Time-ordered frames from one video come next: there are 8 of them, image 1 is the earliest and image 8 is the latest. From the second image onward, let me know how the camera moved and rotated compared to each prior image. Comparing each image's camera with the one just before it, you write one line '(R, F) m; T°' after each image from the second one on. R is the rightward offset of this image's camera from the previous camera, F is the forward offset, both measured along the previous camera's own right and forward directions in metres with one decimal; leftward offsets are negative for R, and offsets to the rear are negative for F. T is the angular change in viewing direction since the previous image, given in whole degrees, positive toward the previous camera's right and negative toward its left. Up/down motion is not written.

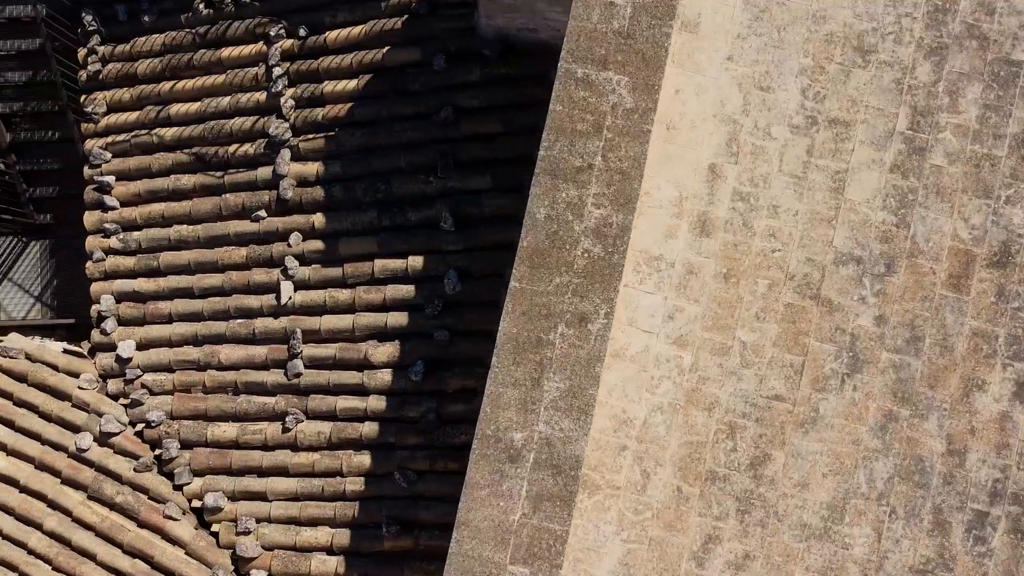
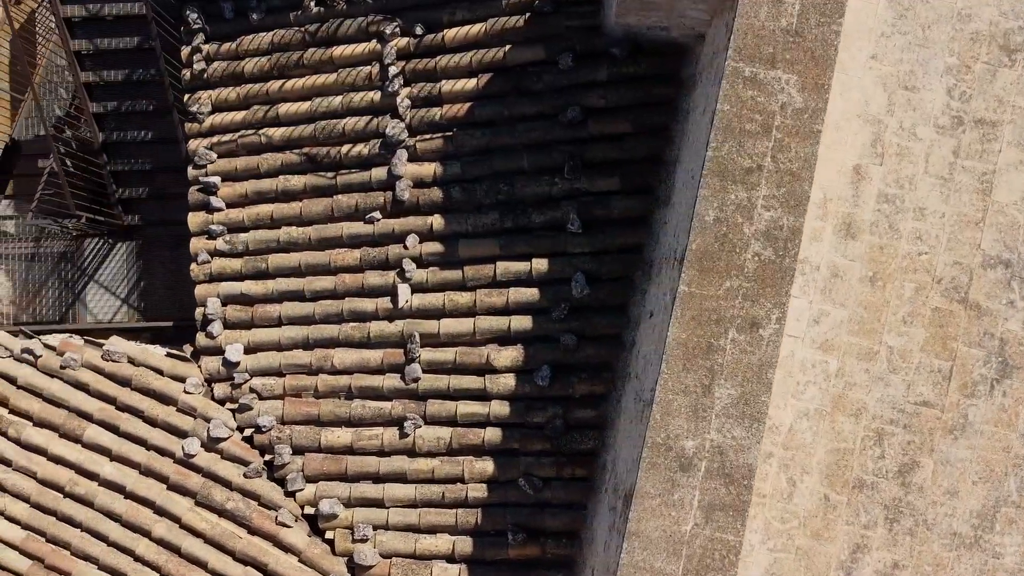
(-1.6, +0.1) m; 0°
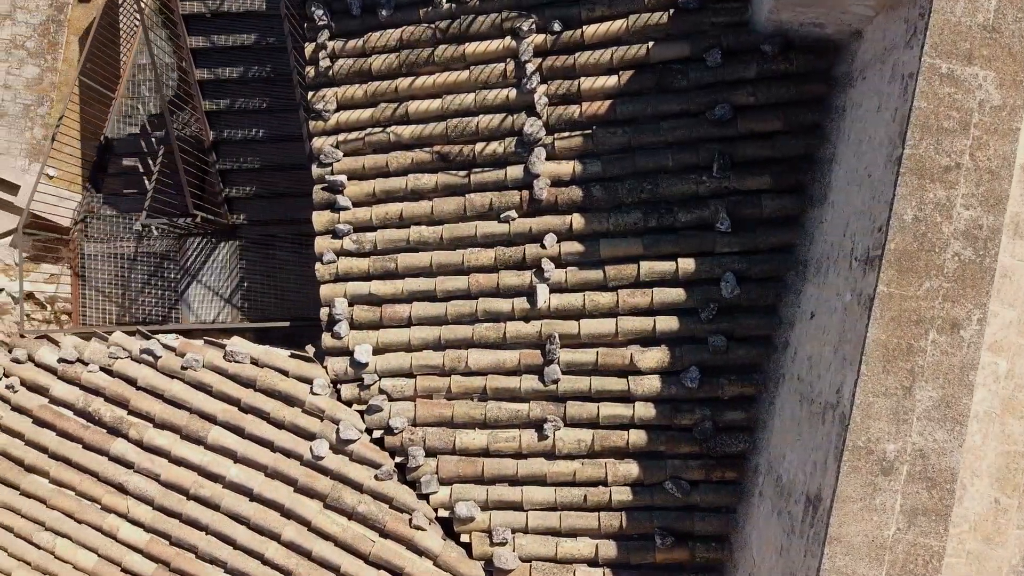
(-1.8, +0.1) m; 0°
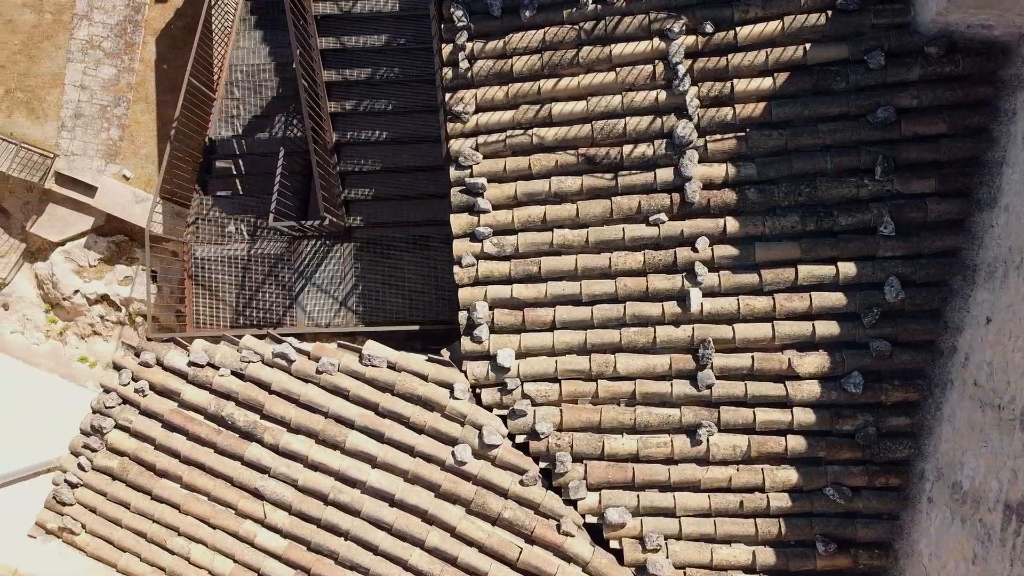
(-1.9, +0.1) m; 0°
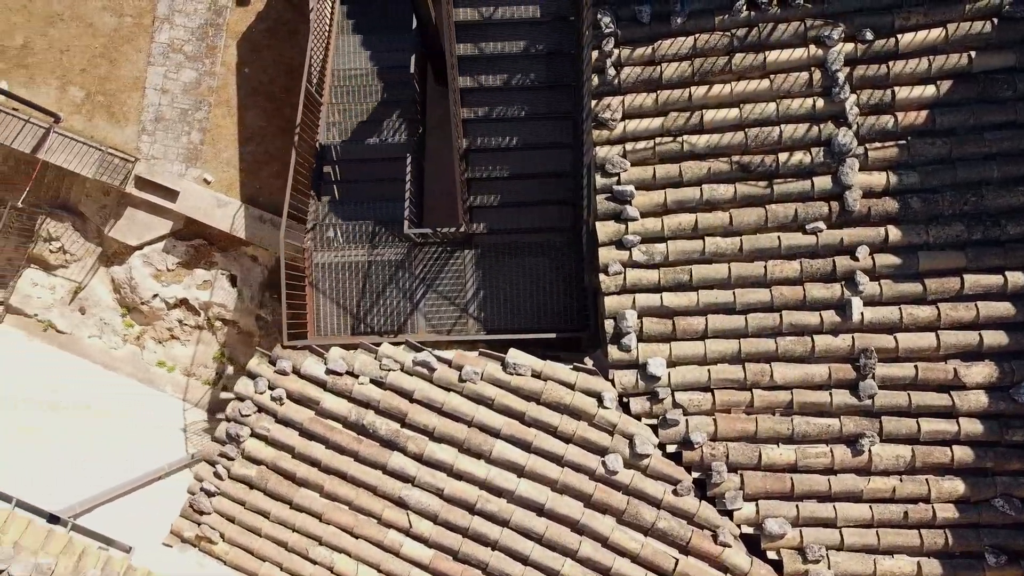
(-2.0, +0.1) m; 0°
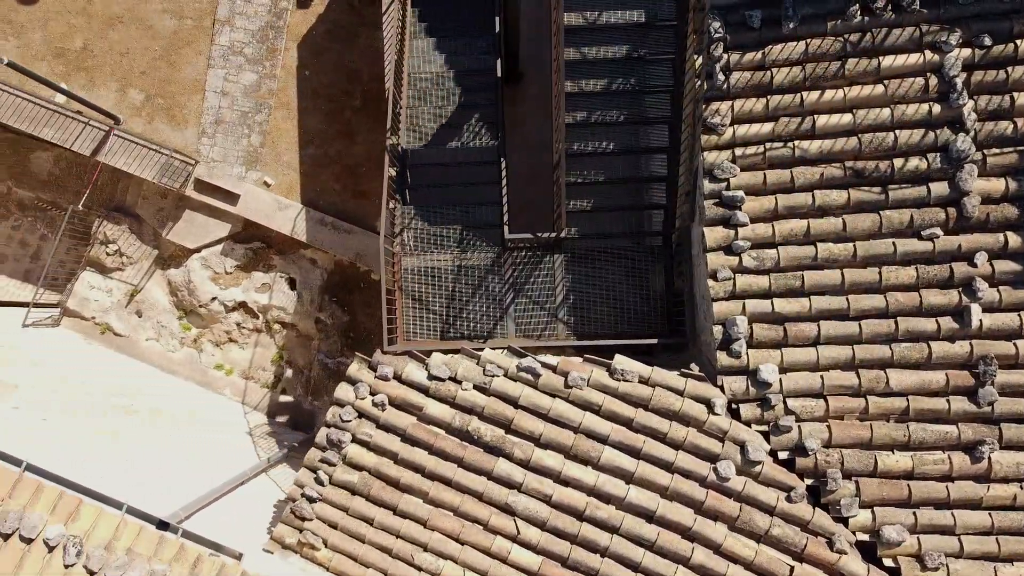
(-1.4, 0.0) m; 0°
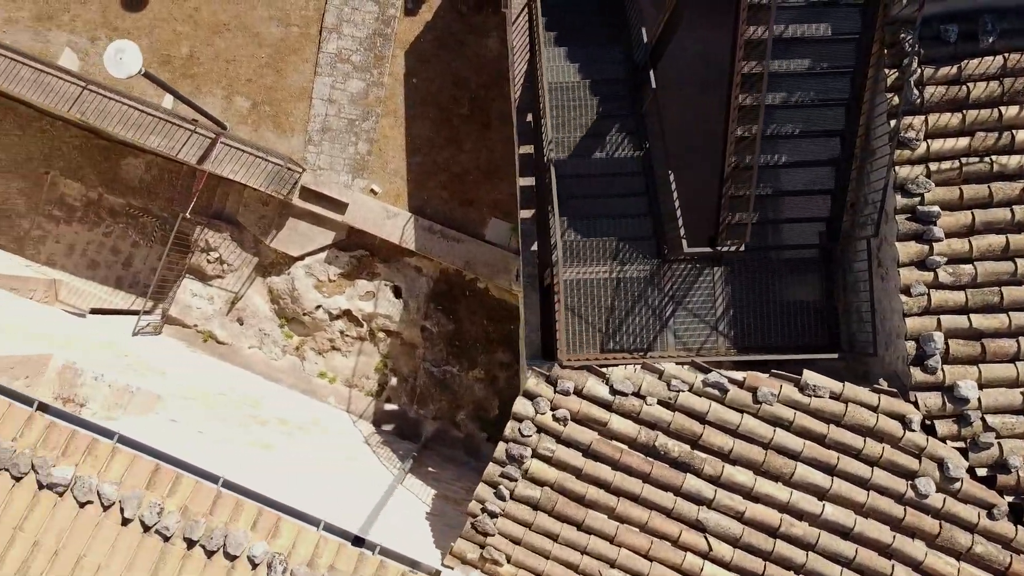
(-2.5, 0.0) m; 0°
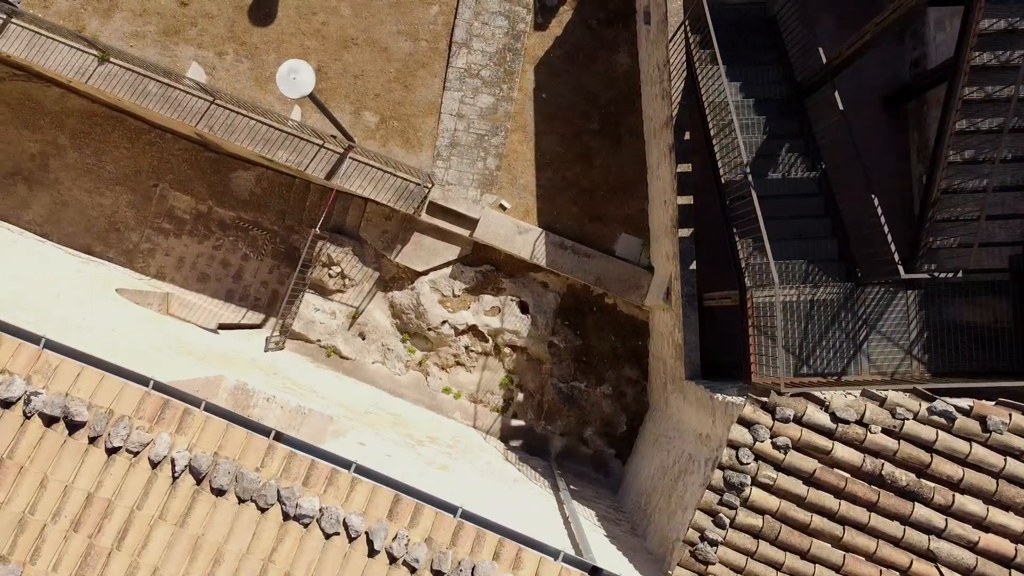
(-3.0, +0.1) m; 0°
